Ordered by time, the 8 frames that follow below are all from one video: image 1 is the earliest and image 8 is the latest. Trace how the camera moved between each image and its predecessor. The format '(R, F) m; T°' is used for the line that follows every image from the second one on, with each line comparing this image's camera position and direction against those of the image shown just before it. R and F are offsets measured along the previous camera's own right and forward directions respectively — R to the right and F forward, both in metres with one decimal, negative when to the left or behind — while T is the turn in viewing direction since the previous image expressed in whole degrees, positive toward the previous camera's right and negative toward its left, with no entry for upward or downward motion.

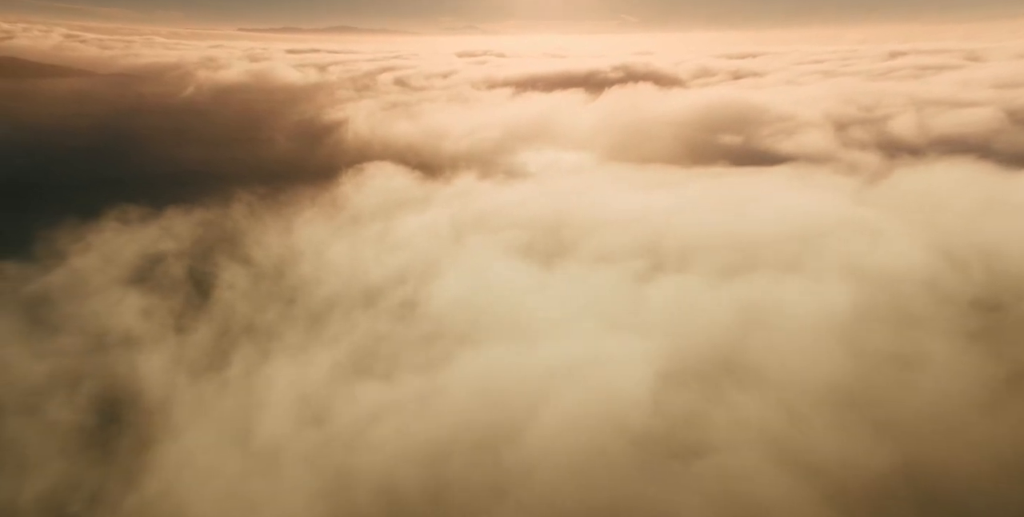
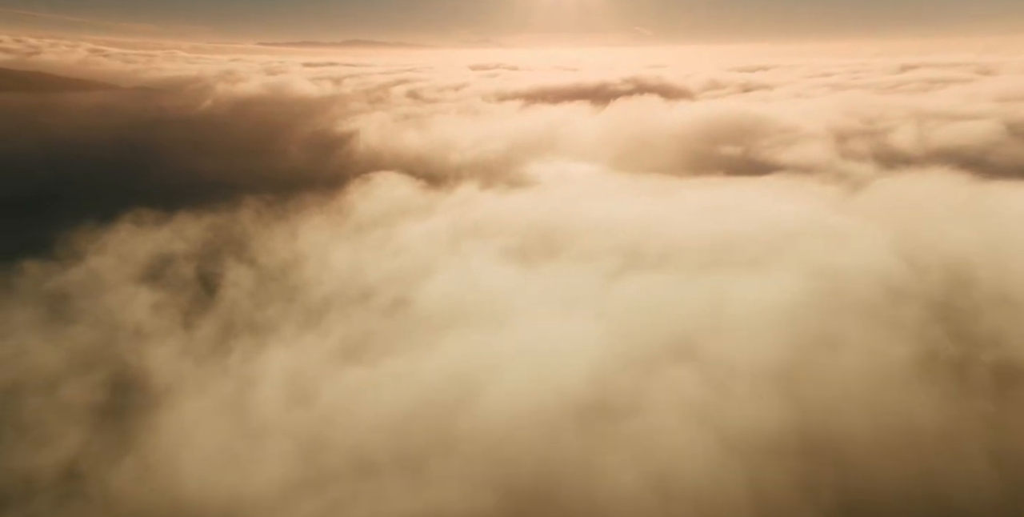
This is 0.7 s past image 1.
(+1.2, -1.4) m; -1°
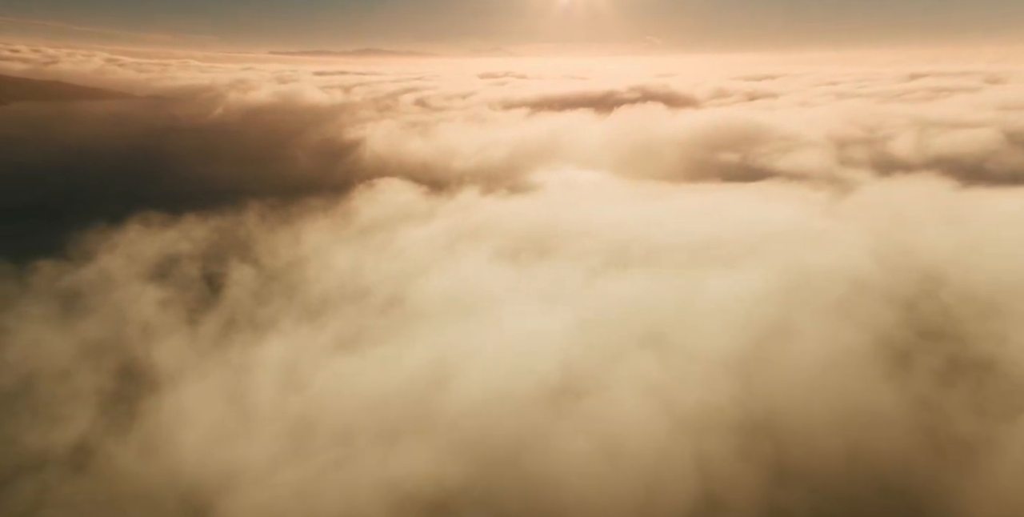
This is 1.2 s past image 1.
(+0.8, -1.0) m; -1°
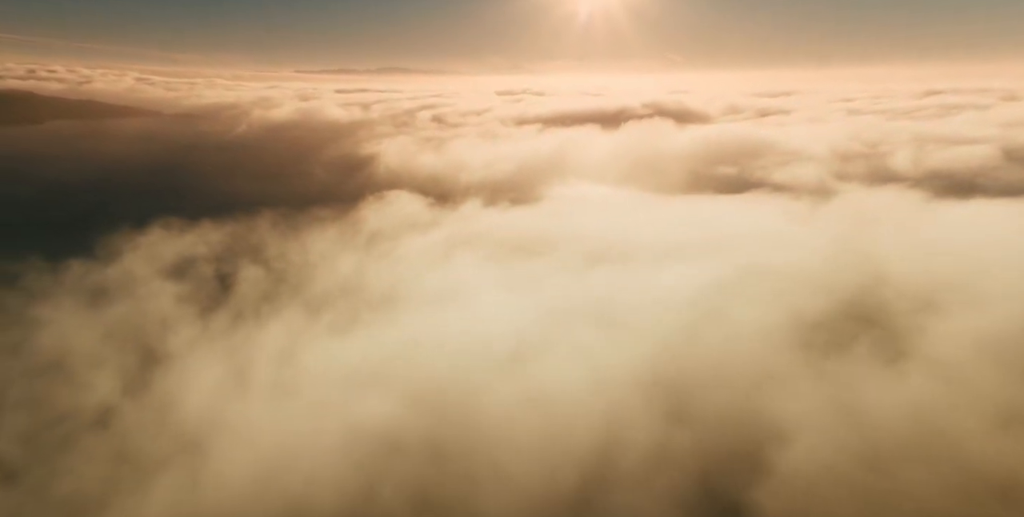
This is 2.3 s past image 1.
(+1.7, -2.2) m; -2°
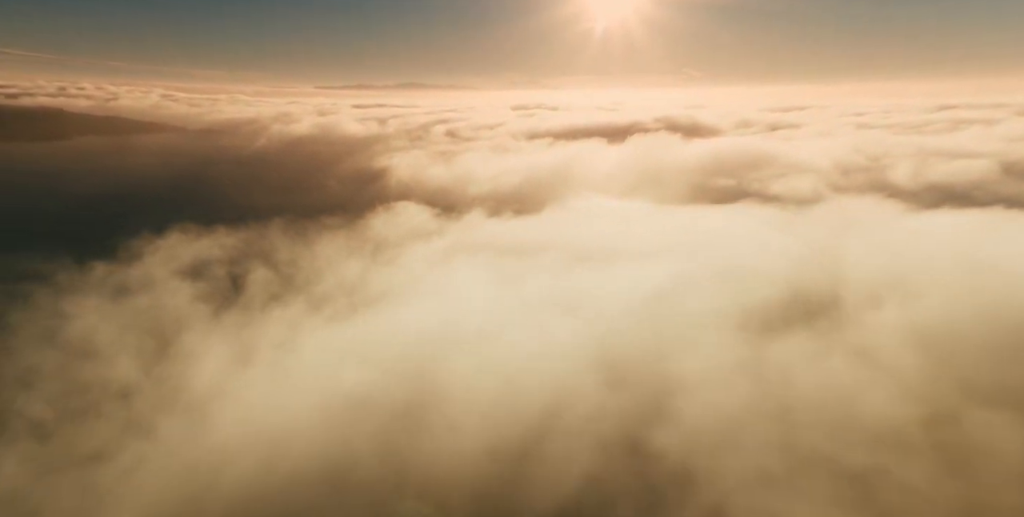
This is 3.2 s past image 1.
(+1.4, -2.0) m; -2°
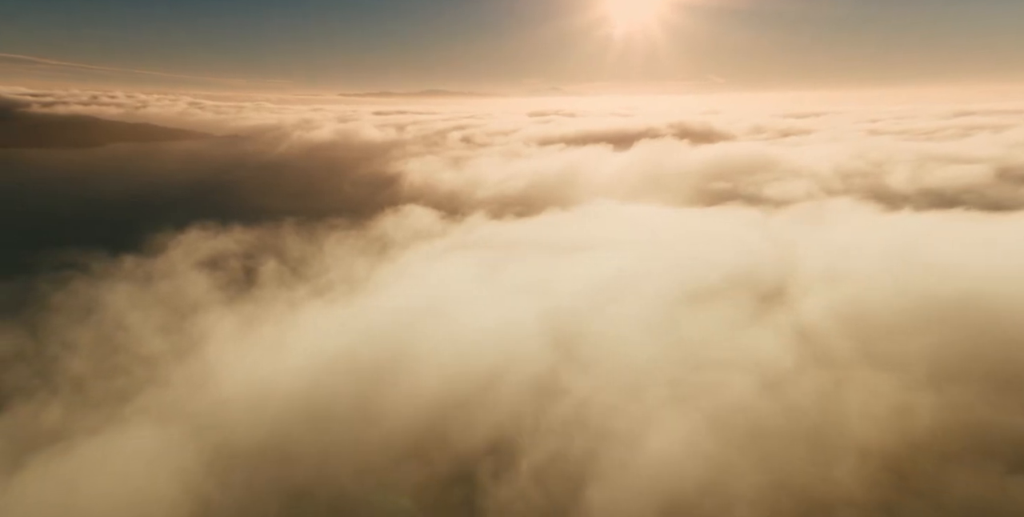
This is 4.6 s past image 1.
(+2.0, -2.8) m; -2°
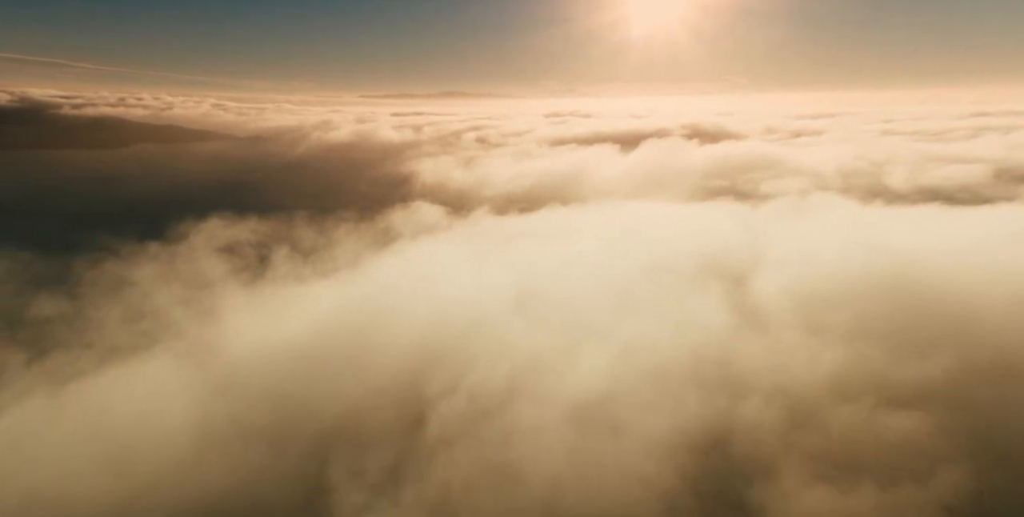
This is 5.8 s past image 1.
(+1.7, -2.6) m; -2°
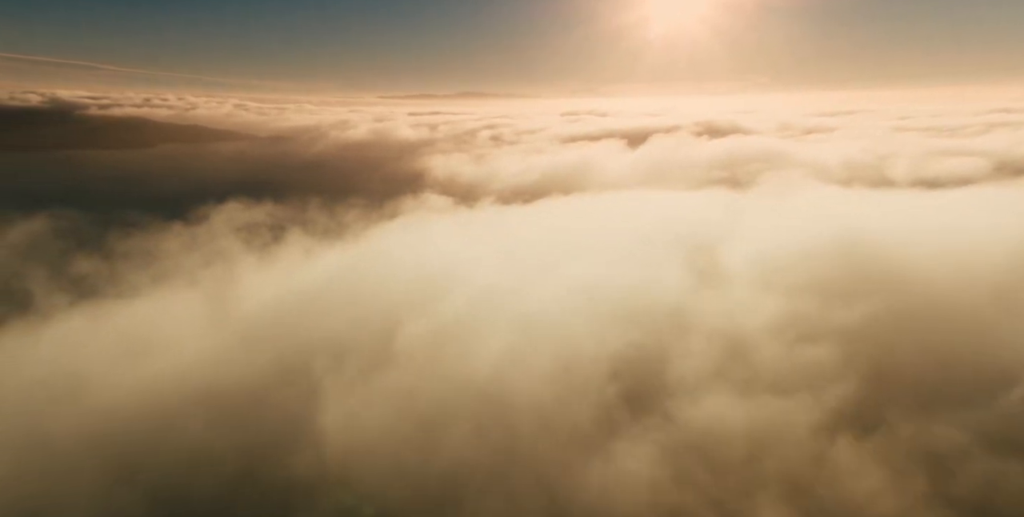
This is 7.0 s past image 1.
(+1.5, -2.4) m; -2°
